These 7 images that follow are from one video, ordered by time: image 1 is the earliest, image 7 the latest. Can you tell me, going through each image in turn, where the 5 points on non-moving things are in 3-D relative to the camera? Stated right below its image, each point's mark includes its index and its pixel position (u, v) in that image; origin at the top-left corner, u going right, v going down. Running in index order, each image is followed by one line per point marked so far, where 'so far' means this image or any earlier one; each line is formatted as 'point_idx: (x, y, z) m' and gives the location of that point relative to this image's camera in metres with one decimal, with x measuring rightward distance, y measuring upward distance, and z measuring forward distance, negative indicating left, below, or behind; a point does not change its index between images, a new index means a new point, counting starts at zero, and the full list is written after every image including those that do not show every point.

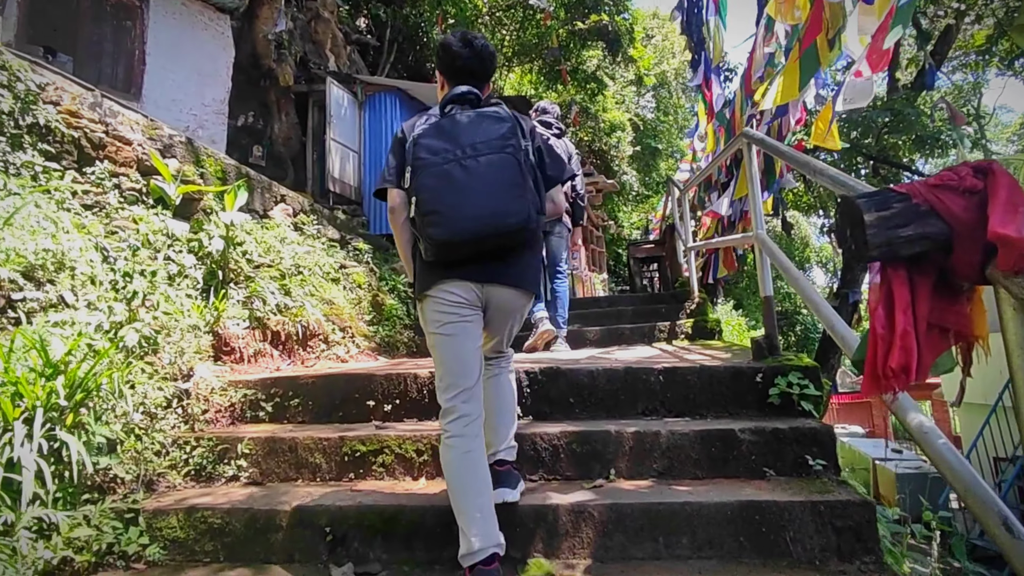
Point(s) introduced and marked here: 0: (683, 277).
0: (+1.5, +0.1, +5.3) m
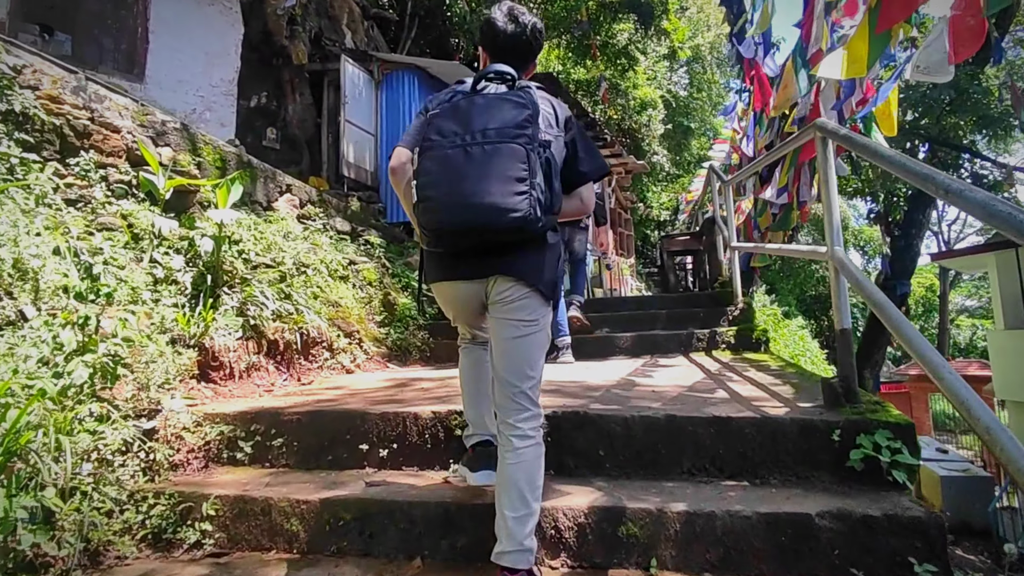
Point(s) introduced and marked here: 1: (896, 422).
0: (+1.7, +0.1, +4.8) m
1: (+1.1, -0.4, +1.7) m
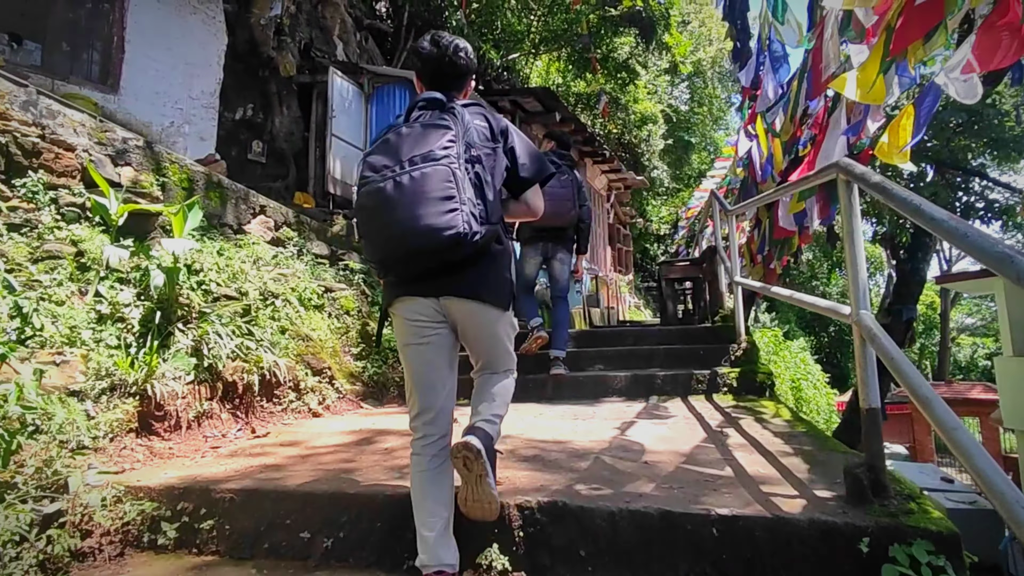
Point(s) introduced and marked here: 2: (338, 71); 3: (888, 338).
0: (+1.6, -0.2, +4.5) m
1: (+1.0, -0.6, +1.4) m
2: (-2.0, +2.5, +6.8) m
3: (+1.0, -0.1, +1.6) m
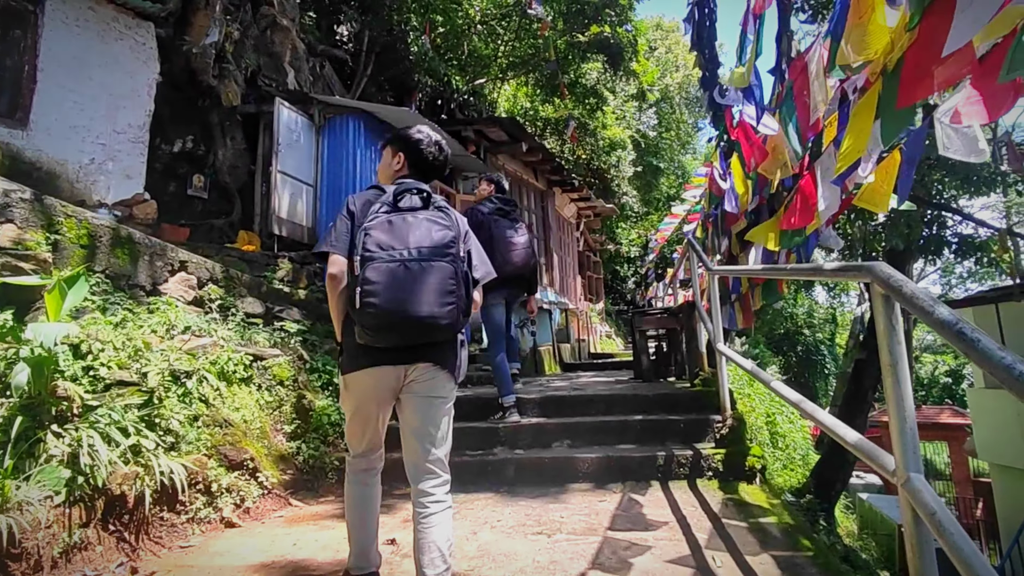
0: (+1.3, -0.6, +4.1) m
1: (+0.9, -0.9, +1.0) m
2: (-2.4, +2.0, +6.3) m
3: (+0.8, -0.5, +1.1) m
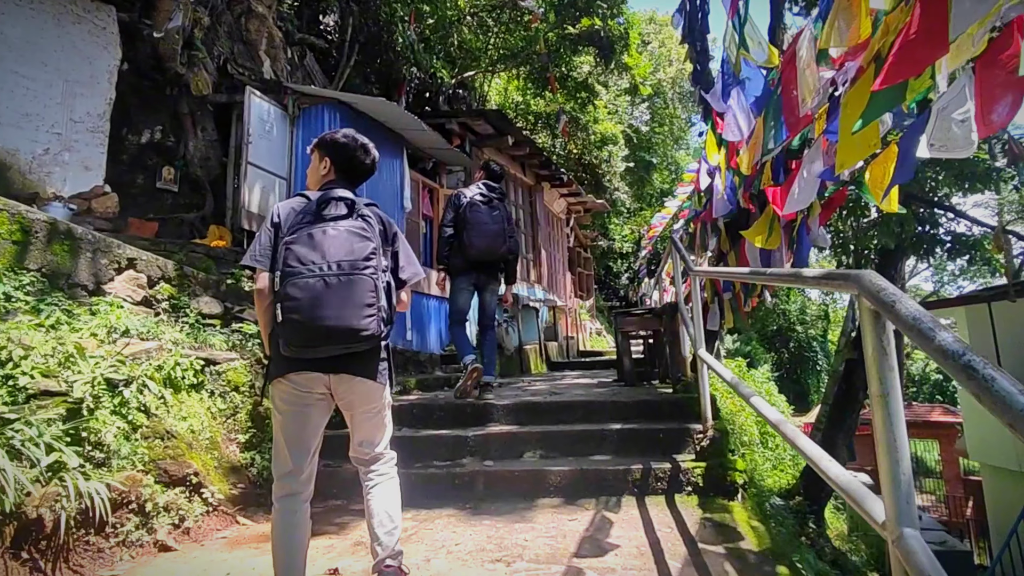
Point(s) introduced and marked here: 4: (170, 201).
0: (+1.1, -0.6, +3.9) m
1: (+0.7, -0.9, +0.8) m
2: (-2.6, +2.0, +6.0) m
3: (+0.7, -0.5, +0.9) m
4: (-3.7, +1.0, +6.5) m
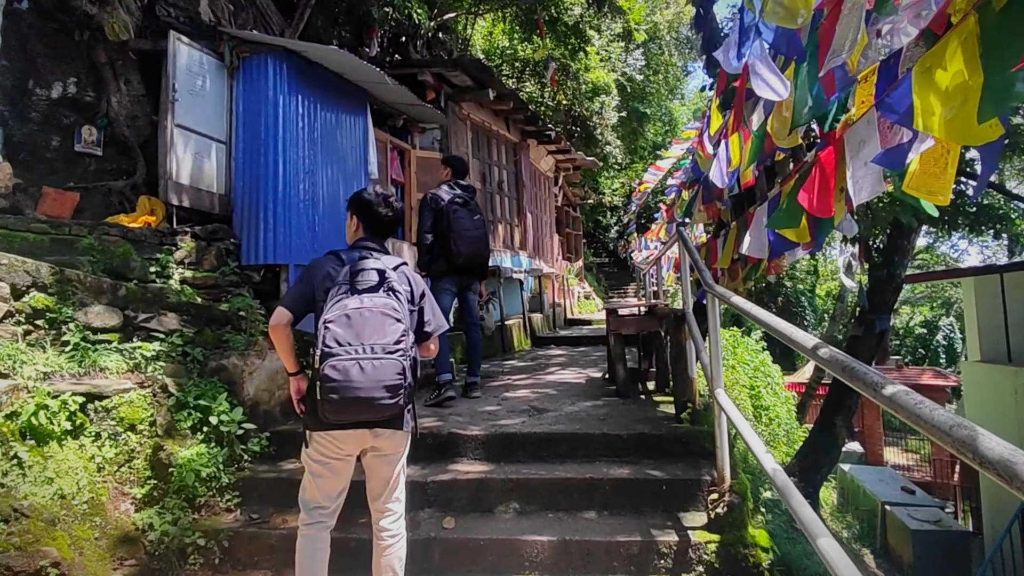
0: (+1.0, -0.6, +3.2) m
1: (+0.6, -1.2, +0.1) m
2: (-2.8, +2.1, +5.0) m
3: (+0.6, -0.8, +0.2) m
4: (-3.9, +1.1, +5.6) m
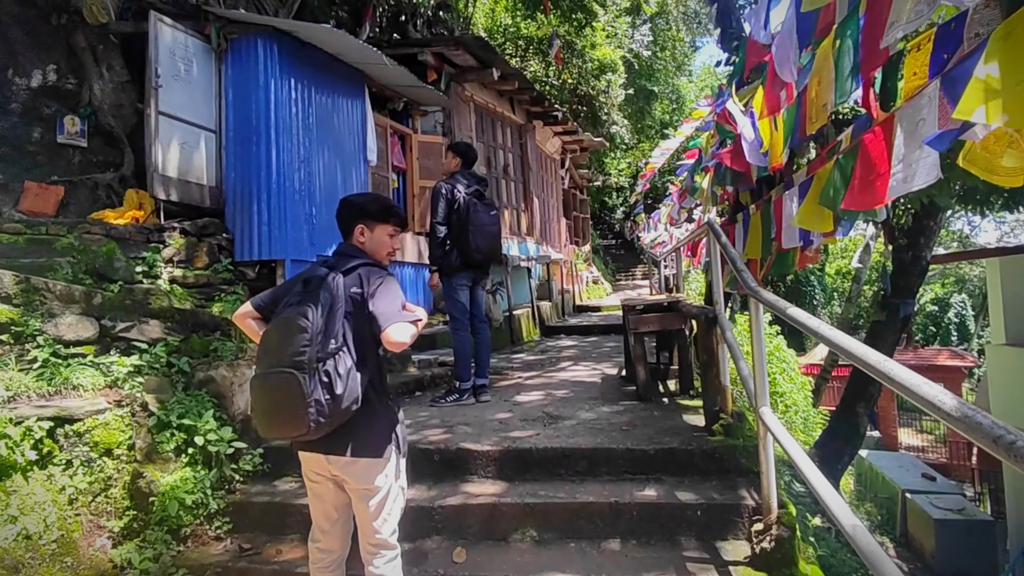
0: (+1.1, -0.6, +2.9) m
1: (+0.7, -1.3, -0.1) m
2: (-2.7, +2.1, +4.7) m
3: (+0.6, -0.9, 0.0) m
4: (-3.9, +1.1, +5.3) m
